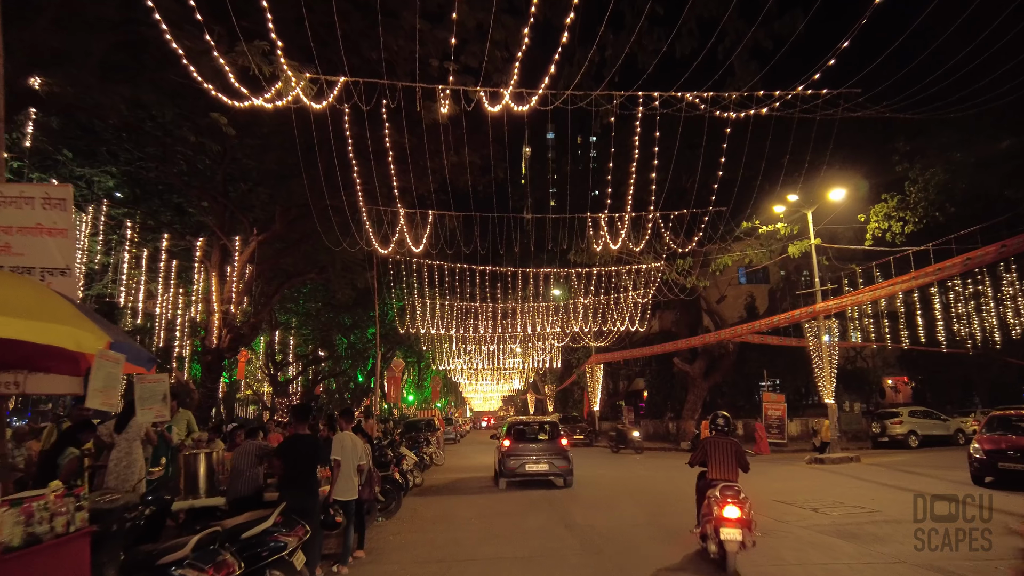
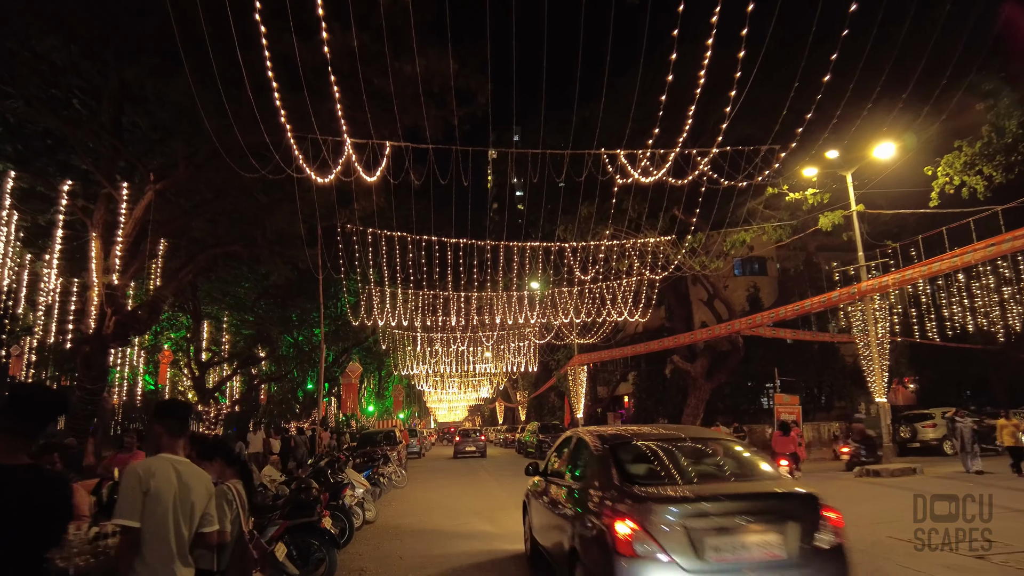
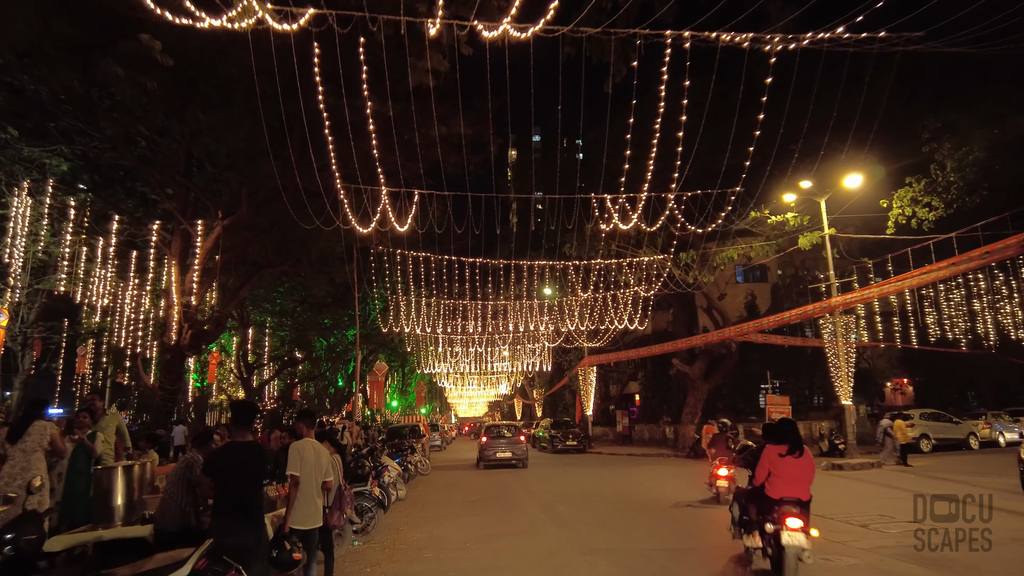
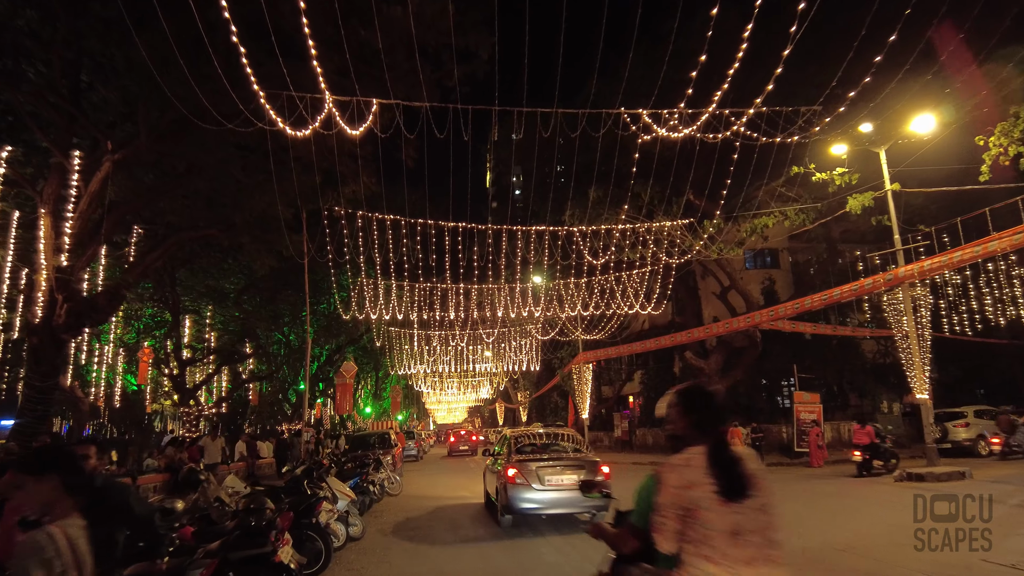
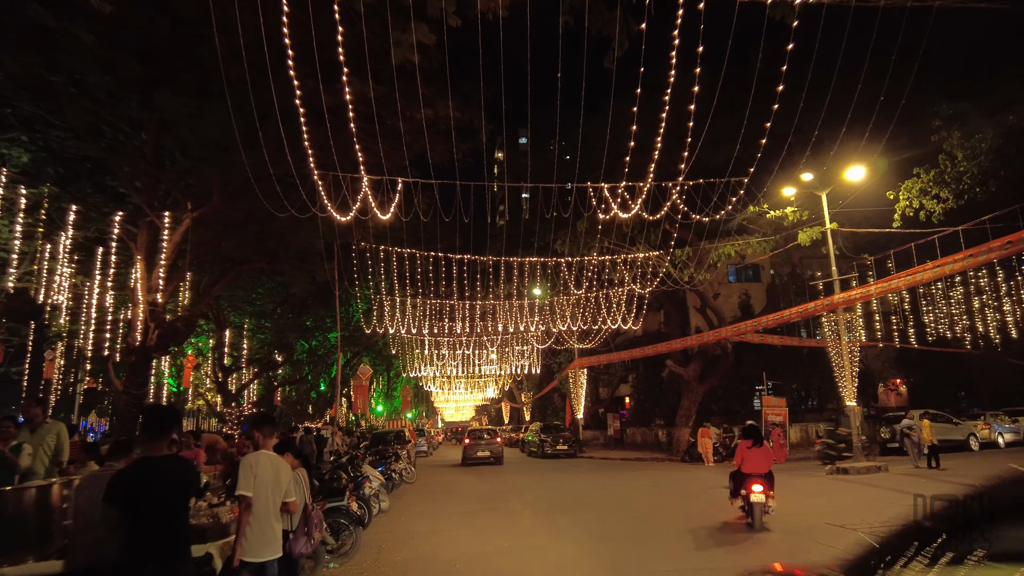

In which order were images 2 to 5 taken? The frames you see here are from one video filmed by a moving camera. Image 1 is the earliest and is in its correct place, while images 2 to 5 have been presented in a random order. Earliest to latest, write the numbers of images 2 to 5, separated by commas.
3, 5, 2, 4
